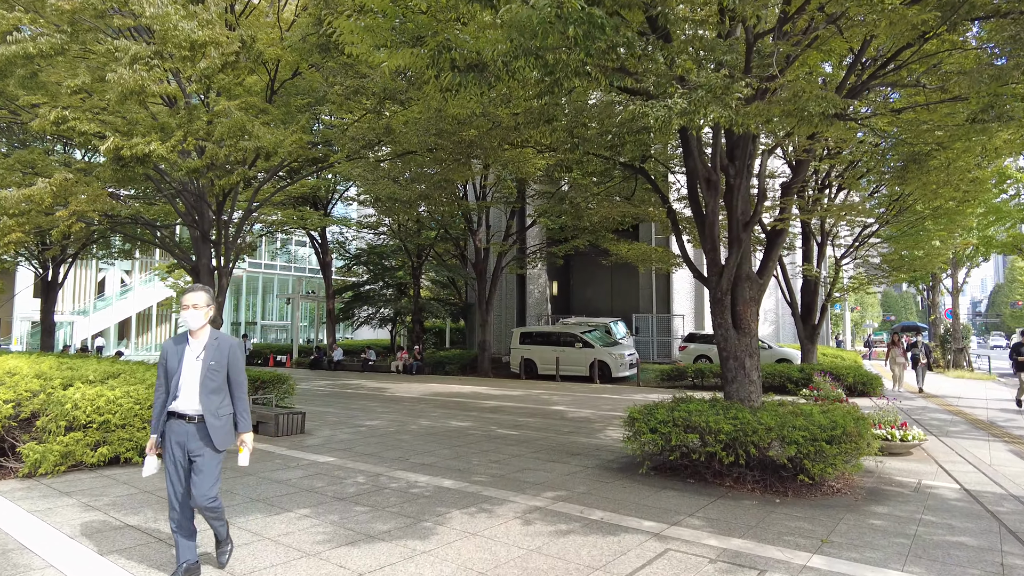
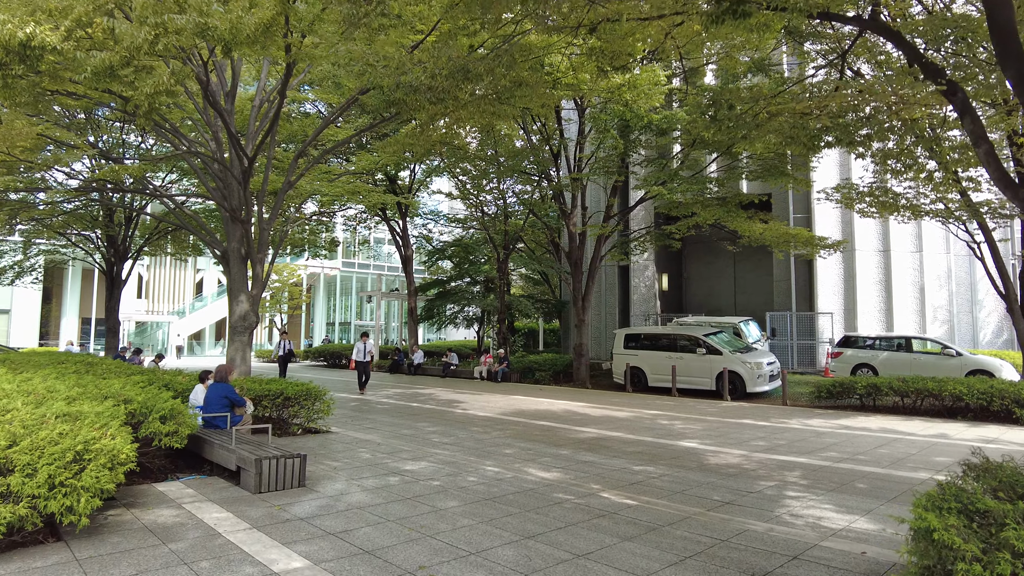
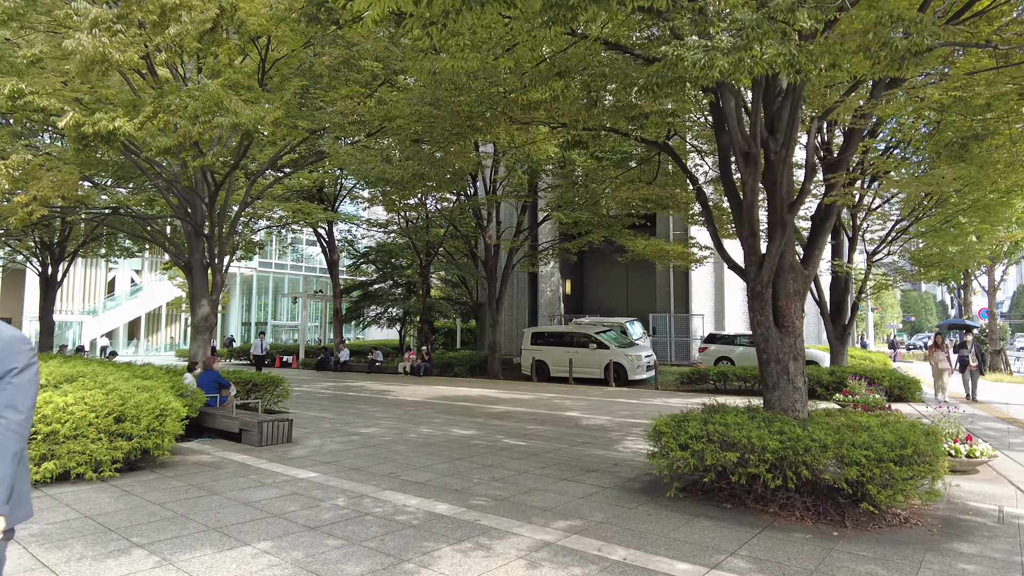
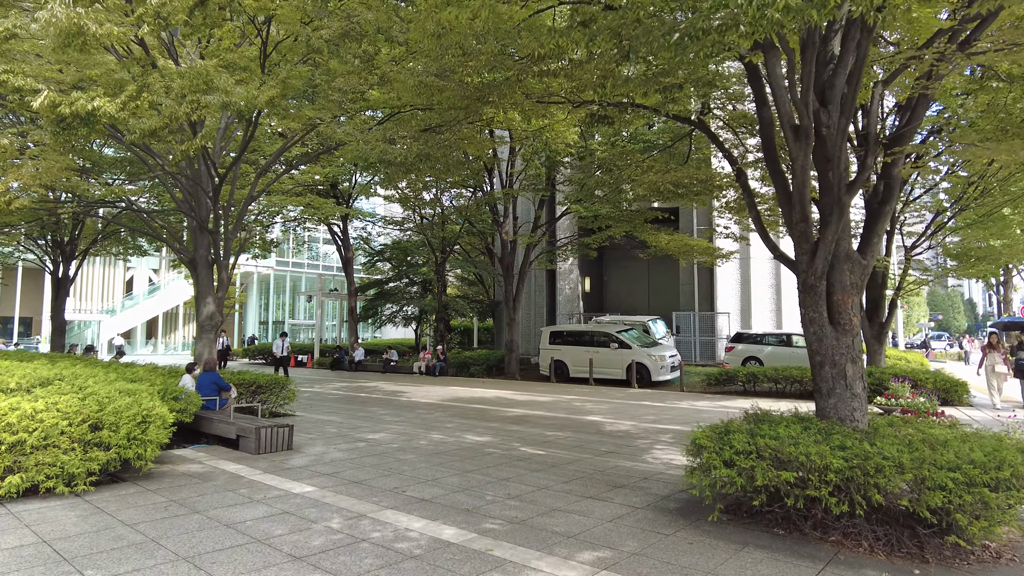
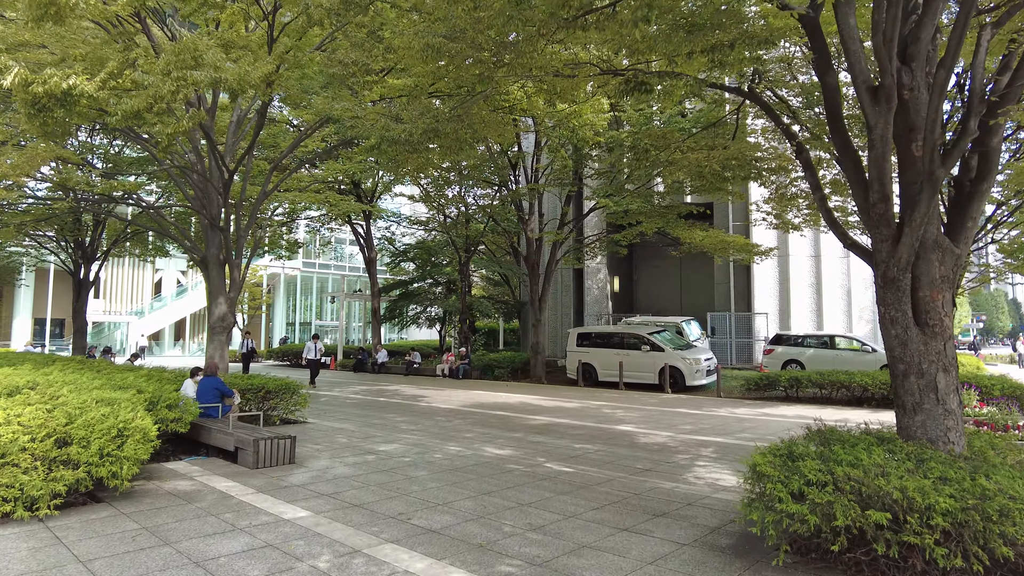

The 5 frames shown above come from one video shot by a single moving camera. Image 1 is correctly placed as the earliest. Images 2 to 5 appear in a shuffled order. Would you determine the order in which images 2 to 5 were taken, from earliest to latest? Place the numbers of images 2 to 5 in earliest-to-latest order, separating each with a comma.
3, 4, 5, 2
